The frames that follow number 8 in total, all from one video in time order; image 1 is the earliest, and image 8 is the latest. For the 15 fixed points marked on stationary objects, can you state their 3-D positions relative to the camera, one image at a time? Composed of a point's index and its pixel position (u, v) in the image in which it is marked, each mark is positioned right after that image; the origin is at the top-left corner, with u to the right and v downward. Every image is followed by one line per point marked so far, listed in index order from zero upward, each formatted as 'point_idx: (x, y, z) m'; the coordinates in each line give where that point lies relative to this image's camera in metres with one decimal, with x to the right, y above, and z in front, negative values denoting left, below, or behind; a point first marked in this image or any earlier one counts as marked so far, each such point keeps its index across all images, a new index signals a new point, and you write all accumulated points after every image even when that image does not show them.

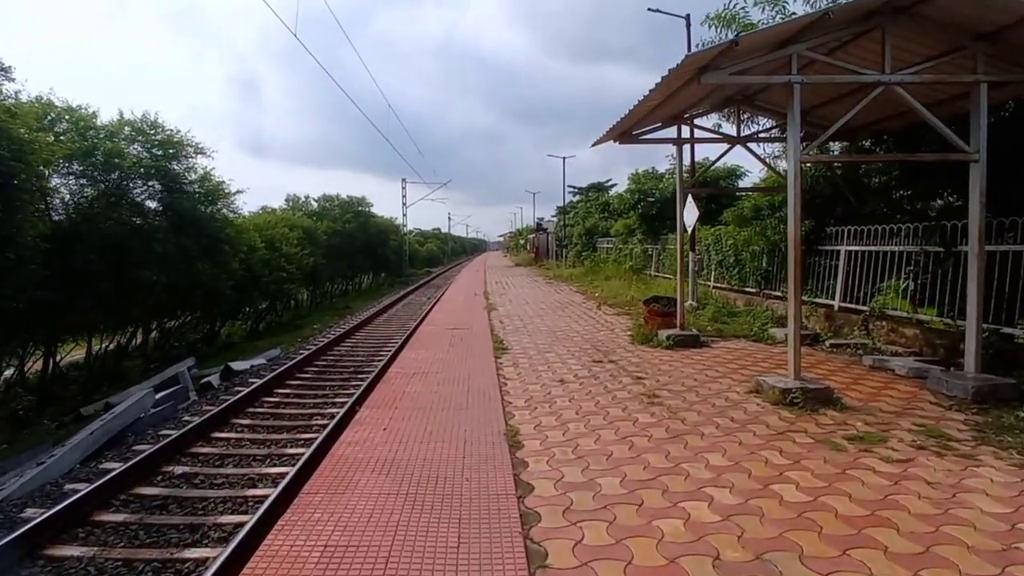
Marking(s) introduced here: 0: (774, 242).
0: (+4.1, +0.7, +10.7) m
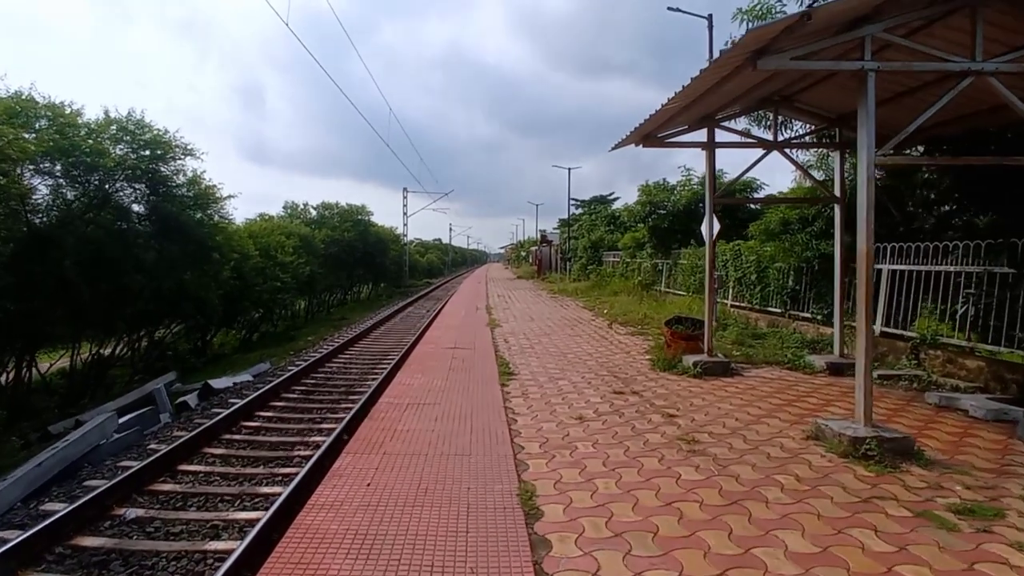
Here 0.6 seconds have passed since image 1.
0: (+4.2, +0.4, +9.8) m
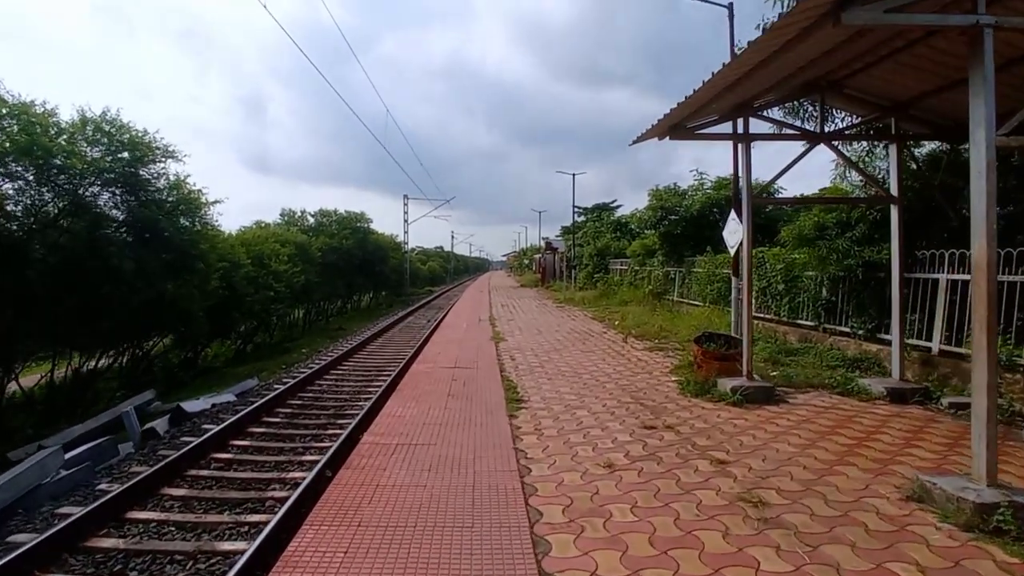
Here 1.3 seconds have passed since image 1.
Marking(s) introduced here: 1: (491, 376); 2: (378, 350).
0: (+4.3, +0.3, +8.8) m
1: (-0.2, -1.0, +8.2) m
2: (-3.6, -1.7, +18.3) m
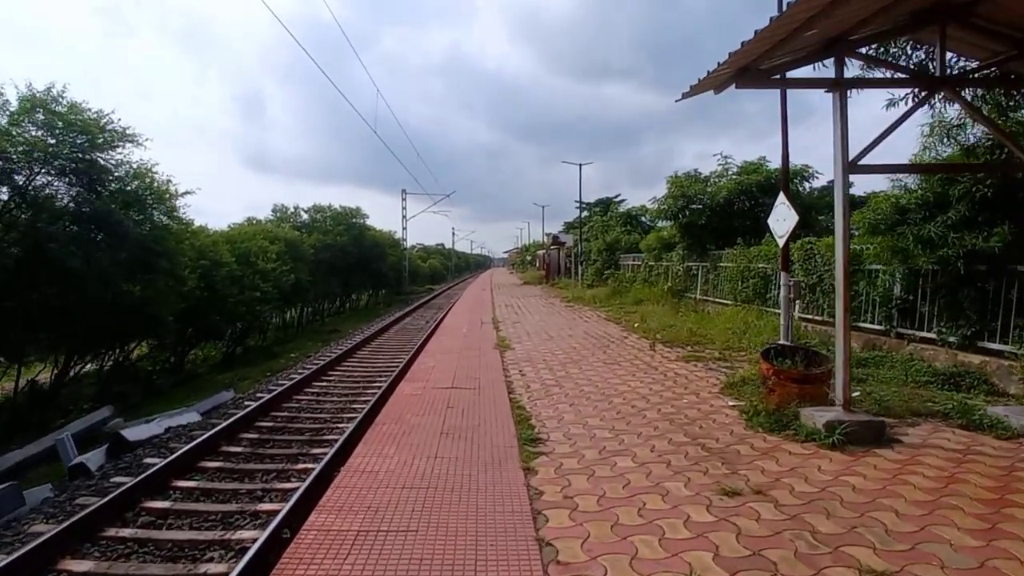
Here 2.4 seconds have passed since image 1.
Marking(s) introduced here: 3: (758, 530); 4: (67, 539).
0: (+4.4, +0.3, +7.2) m
1: (-0.1, -1.1, +6.5) m
2: (-3.5, -1.7, +16.7) m
3: (+1.1, -1.1, +3.1) m
4: (-3.4, -1.9, +5.1) m
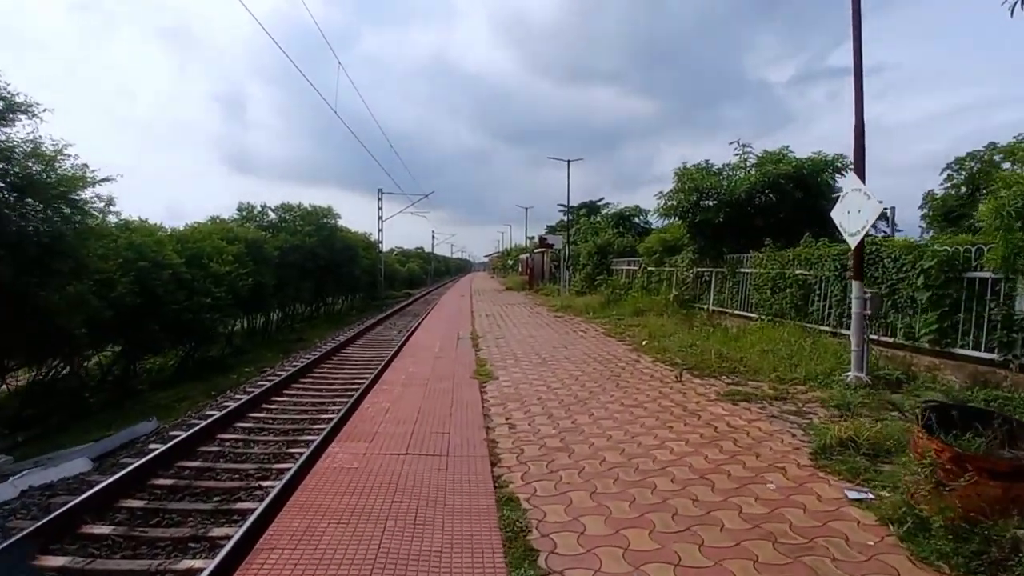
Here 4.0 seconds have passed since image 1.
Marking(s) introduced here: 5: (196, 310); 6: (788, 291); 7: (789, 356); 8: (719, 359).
0: (+4.3, +0.2, +5.0) m
1: (-0.2, -1.2, +4.3) m
2: (-3.9, -1.8, +14.3) m
3: (+1.1, -1.2, +0.8) m
4: (-3.4, -2.0, +2.8) m
5: (-8.7, -0.6, +18.3) m
6: (+4.2, 0.0, +10.2) m
7: (+3.4, -0.8, +8.1) m
8: (+2.6, -0.9, +8.5) m
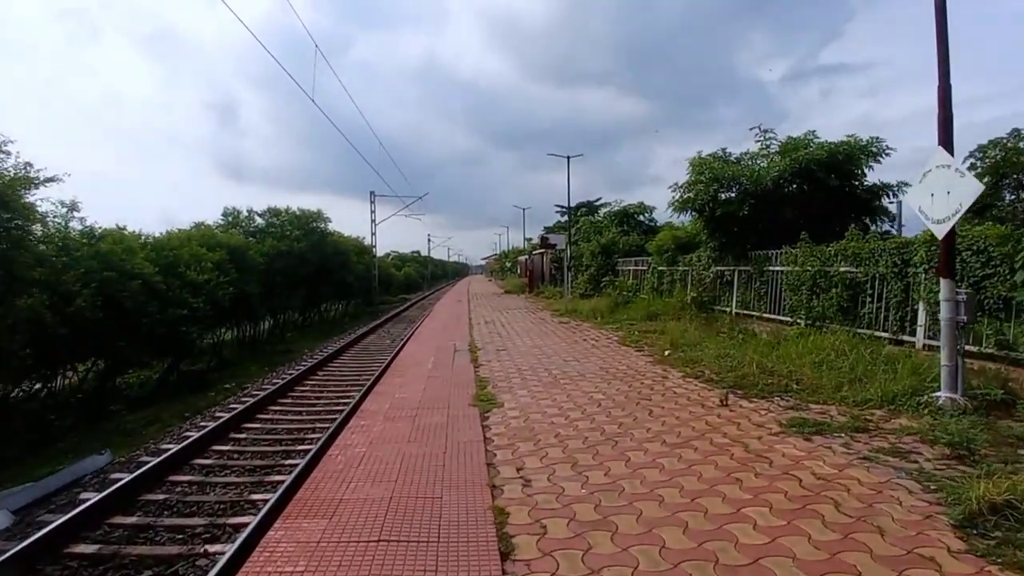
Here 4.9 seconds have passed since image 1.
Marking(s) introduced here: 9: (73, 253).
0: (+4.4, +0.2, +3.7) m
1: (-0.1, -1.2, +2.9) m
2: (-3.8, -2.0, +12.9) m
3: (+1.2, -1.2, -0.5) m
4: (-3.3, -2.1, +1.4) m
5: (-8.7, -0.9, +16.9) m
6: (+4.2, 0.0, +8.8) m
7: (+3.4, -0.8, +6.8) m
8: (+2.7, -0.9, +7.2) m
9: (-9.3, +0.8, +14.2) m
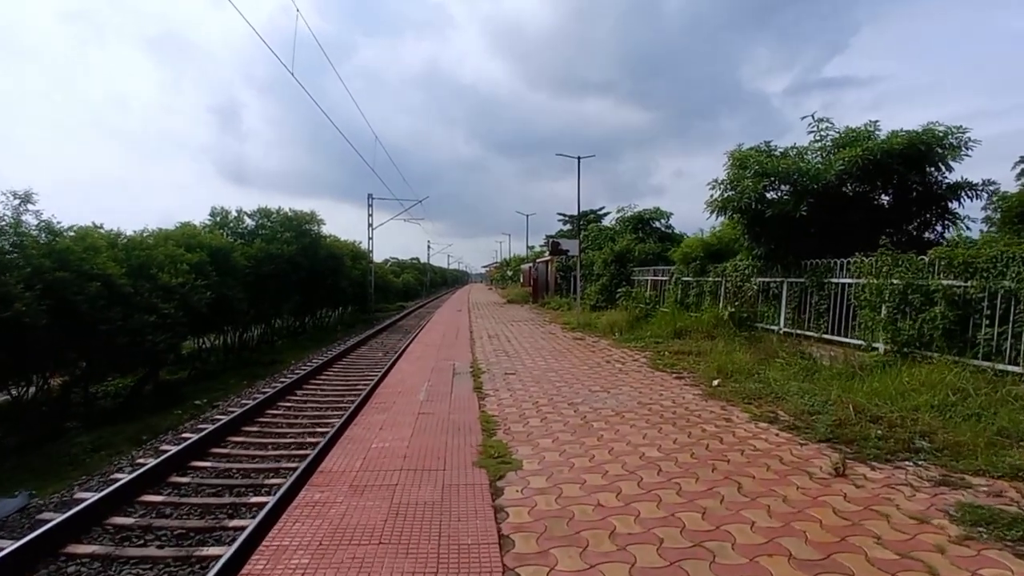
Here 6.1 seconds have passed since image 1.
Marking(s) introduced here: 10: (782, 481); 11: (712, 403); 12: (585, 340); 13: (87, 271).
0: (+4.5, +0.1, +1.9) m
1: (0.0, -1.3, +1.1) m
2: (-3.7, -2.1, +11.1) m
3: (+1.4, -1.2, -2.3) m
4: (-3.2, -2.1, -0.4) m
5: (-8.5, -1.0, +15.1) m
6: (+4.4, -0.2, +7.0) m
7: (+3.6, -1.0, +5.0) m
8: (+2.8, -1.1, +5.4) m
9: (-9.1, +0.7, +12.4) m
10: (+1.6, -1.2, +4.1) m
11: (+2.0, -1.2, +6.7) m
12: (+1.4, -1.0, +13.3) m
13: (-8.8, +0.3, +13.9) m
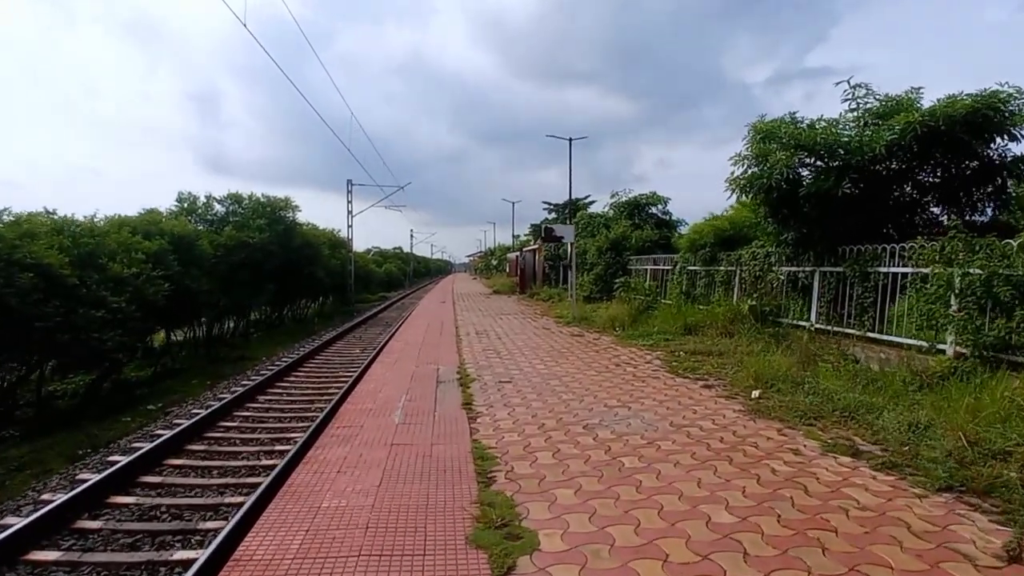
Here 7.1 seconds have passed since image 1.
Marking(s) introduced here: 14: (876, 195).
0: (+4.6, +0.1, +0.6) m
1: (+0.1, -1.3, -0.3) m
2: (-3.8, -2.0, +9.6) m
3: (+1.6, -1.3, -3.7) m
4: (-3.0, -2.1, -1.9) m
5: (-8.7, -0.8, +13.5) m
6: (+4.3, -0.2, +5.7) m
7: (+3.6, -0.9, +3.6) m
8: (+2.9, -1.0, +4.0) m
9: (-9.3, +0.8, +10.7) m
10: (+1.7, -1.2, +2.7) m
11: (+2.0, -1.1, +5.4) m
12: (+1.2, -0.9, +11.9) m
13: (-9.0, +0.5, +12.2) m
14: (+4.7, +1.2, +8.5) m
